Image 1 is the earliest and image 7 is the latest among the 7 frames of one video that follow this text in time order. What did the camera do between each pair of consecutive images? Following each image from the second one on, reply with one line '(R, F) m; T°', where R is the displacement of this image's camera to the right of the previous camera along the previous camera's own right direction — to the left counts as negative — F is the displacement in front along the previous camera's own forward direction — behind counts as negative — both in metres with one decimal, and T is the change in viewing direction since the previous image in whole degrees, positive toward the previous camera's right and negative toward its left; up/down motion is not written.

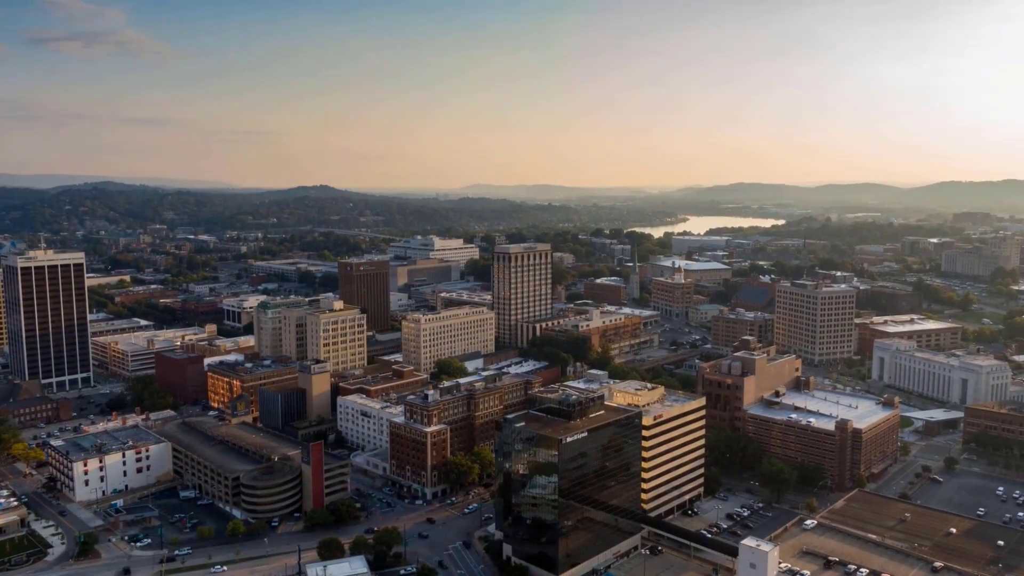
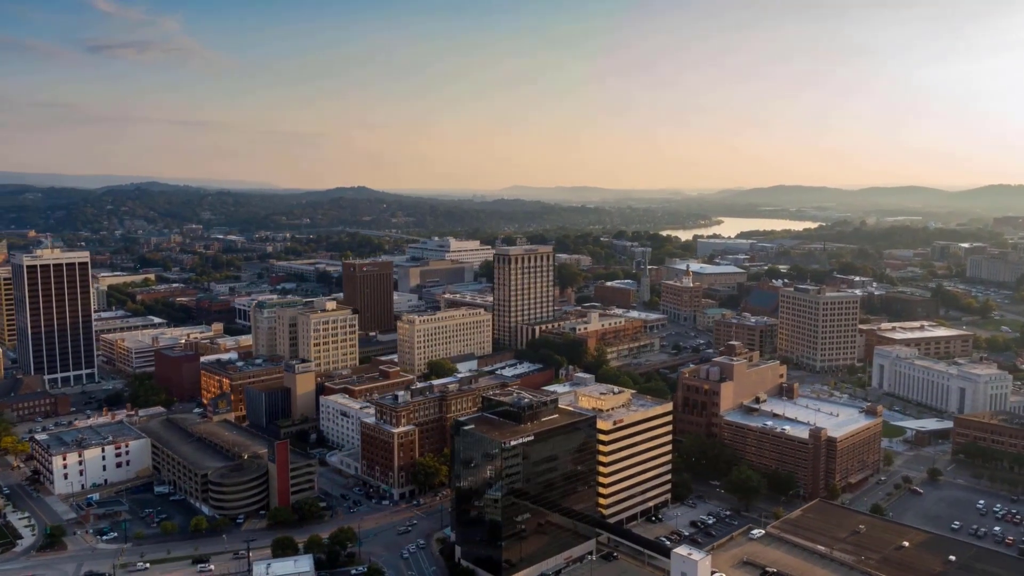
(+3.9, +0.1) m; -3°
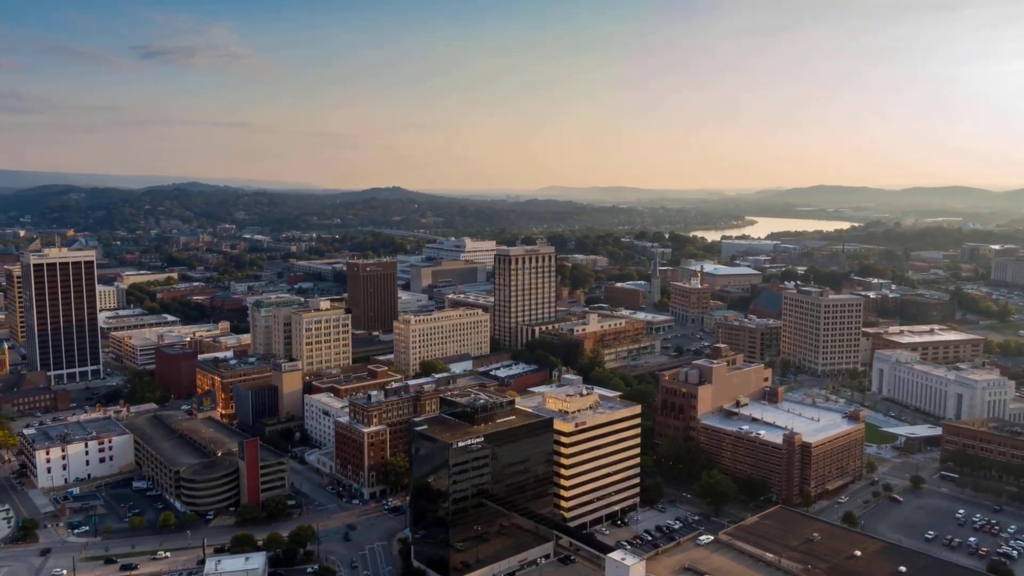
(+3.7, +0.2) m; -3°
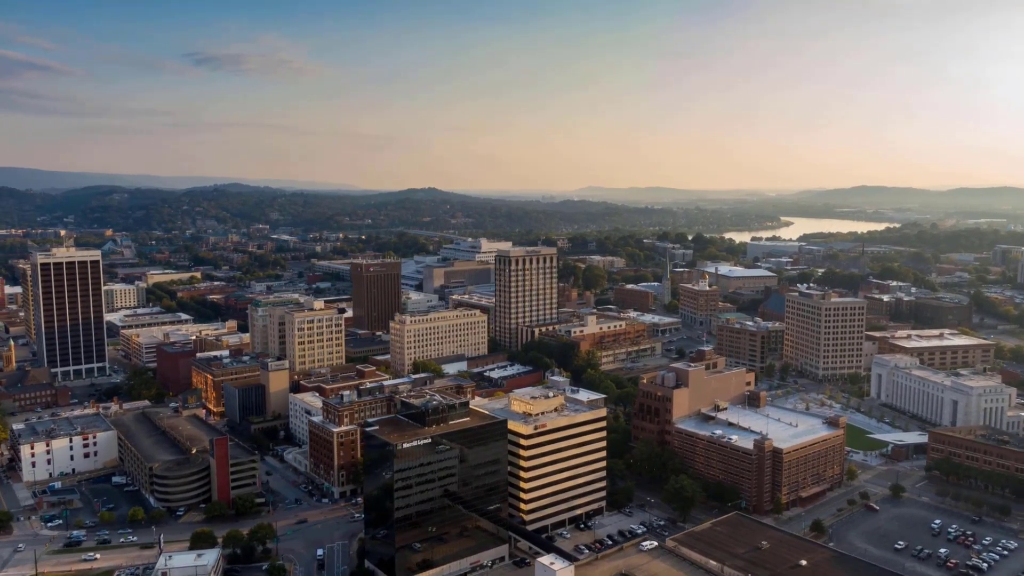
(+3.9, +0.2) m; -3°
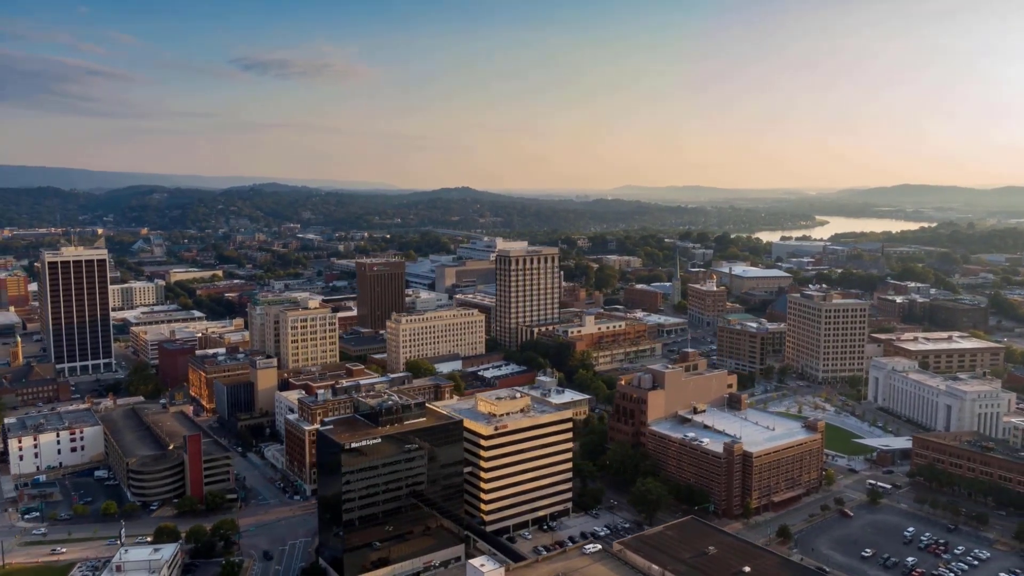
(+3.7, +0.2) m; -3°
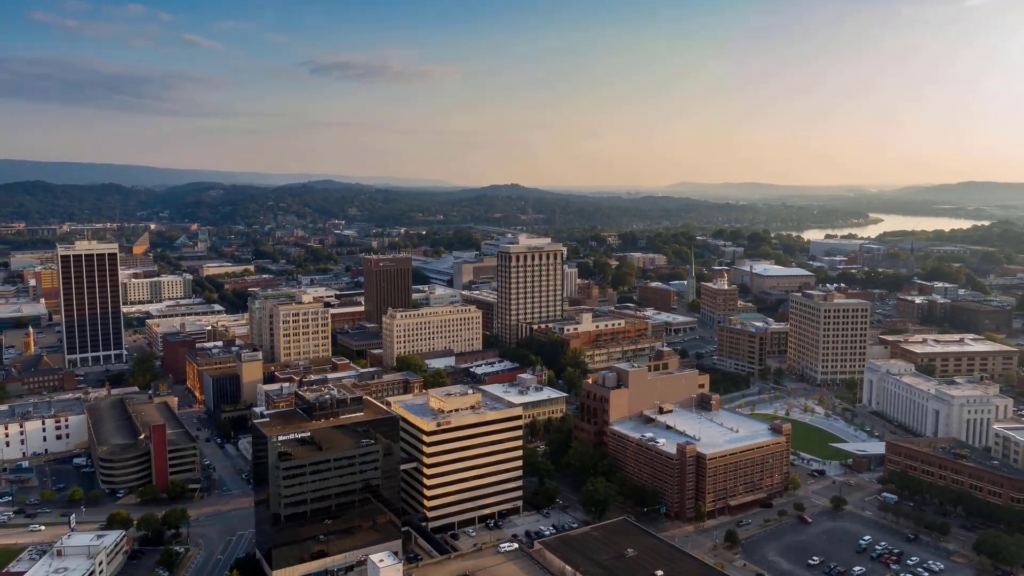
(+5.4, +0.4) m; -4°
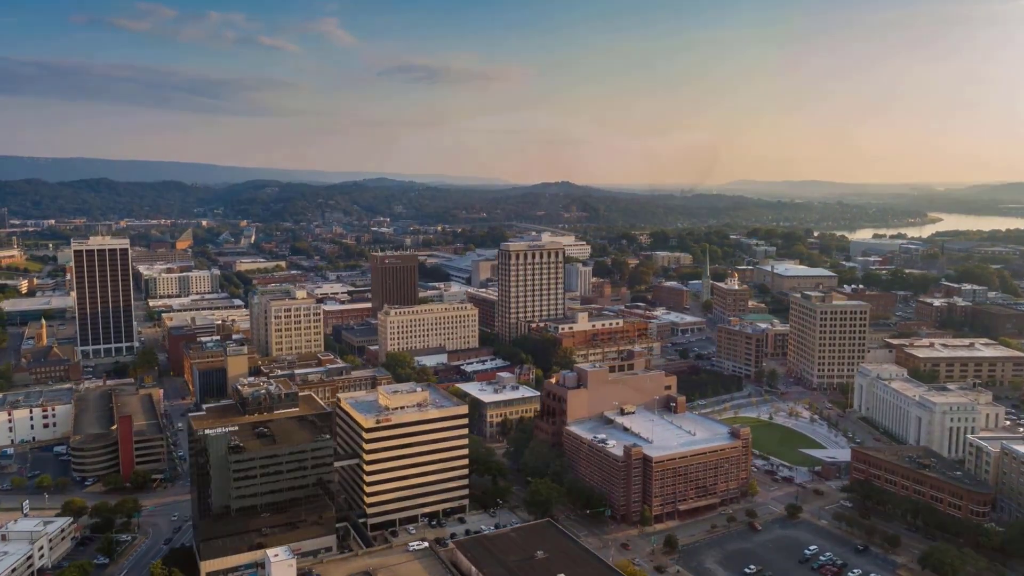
(+5.6, +0.4) m; -4°
